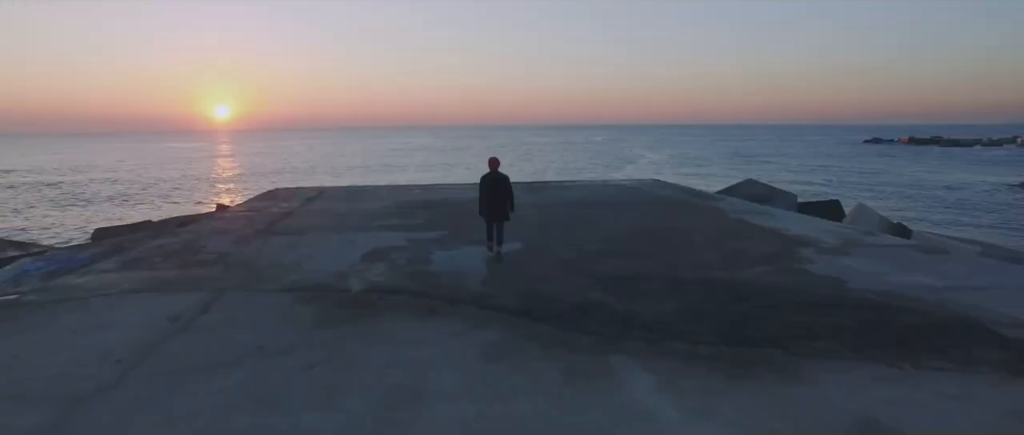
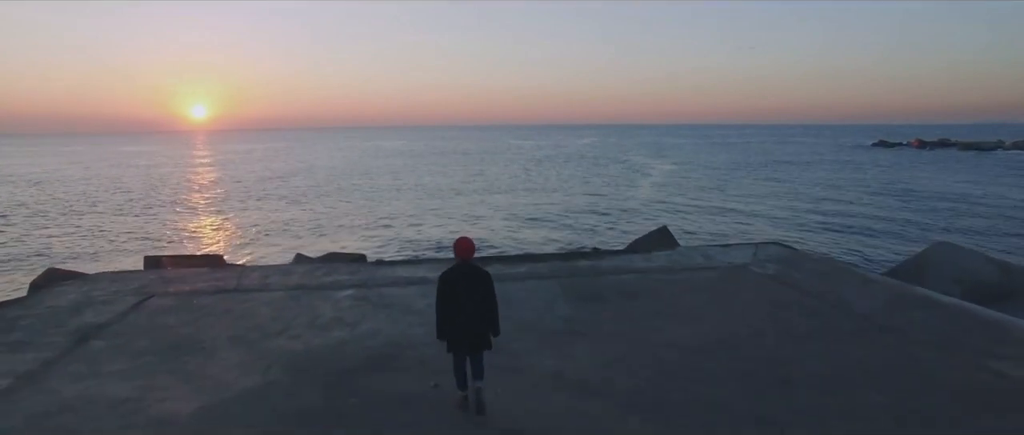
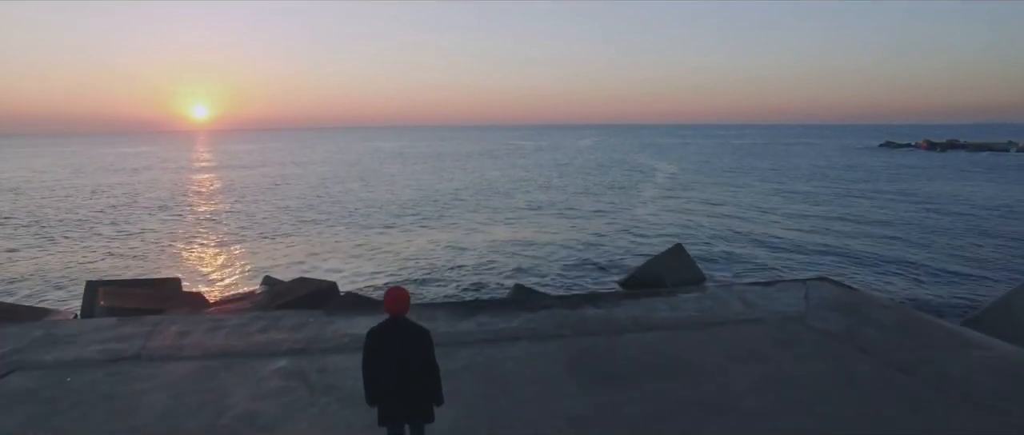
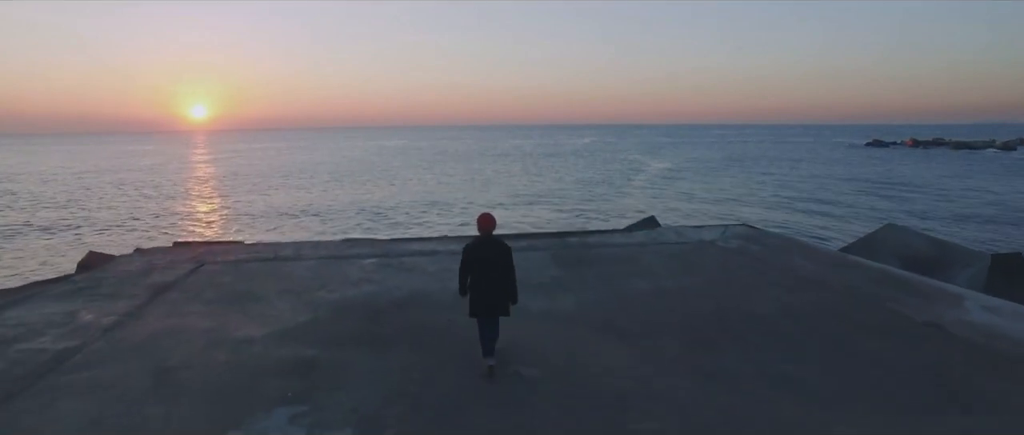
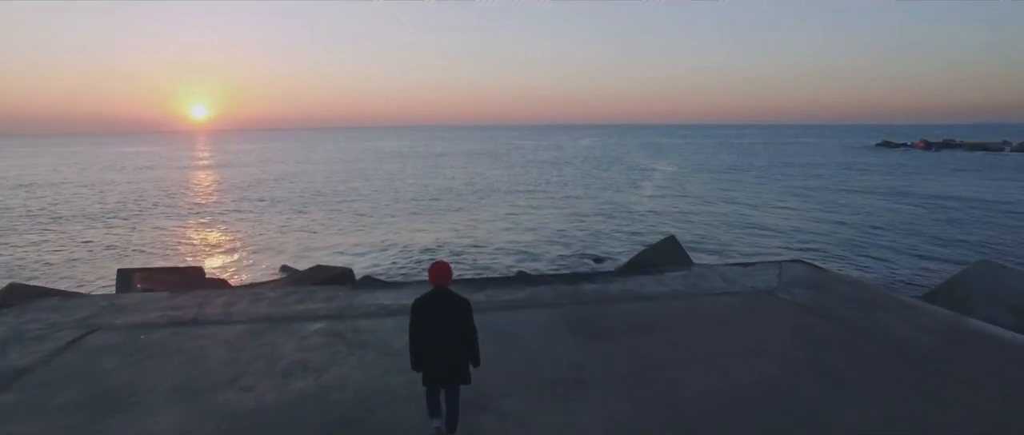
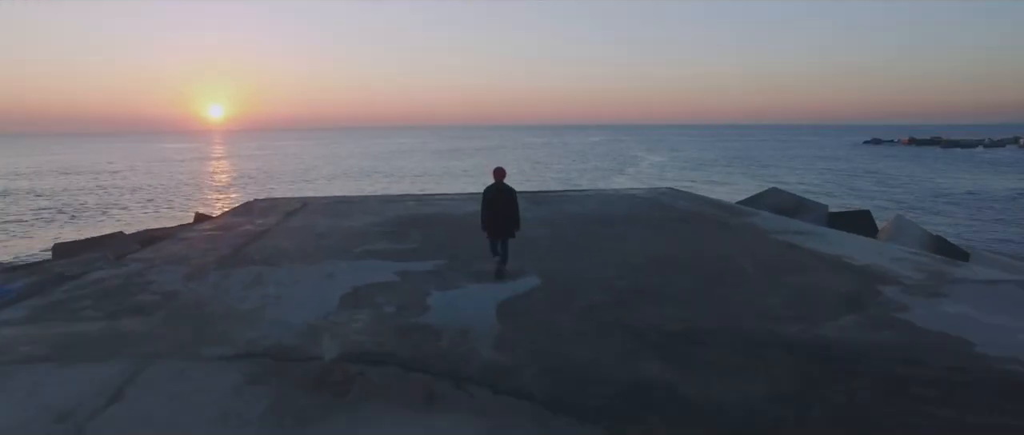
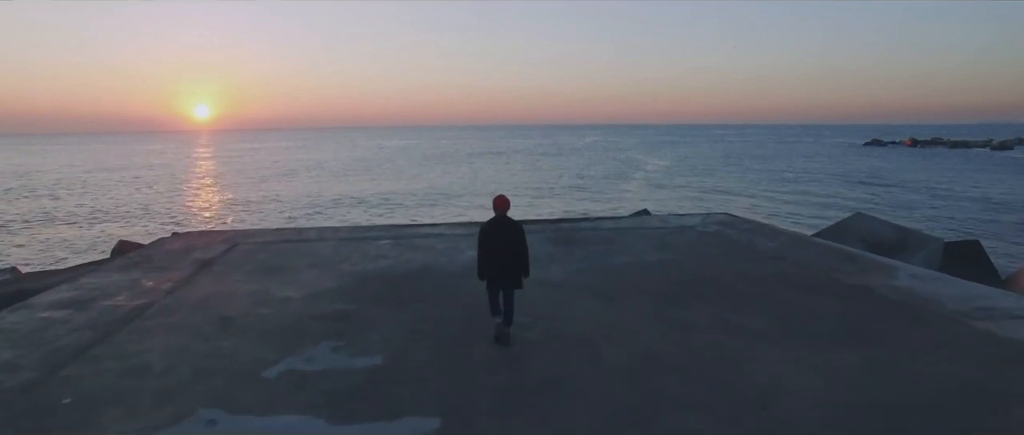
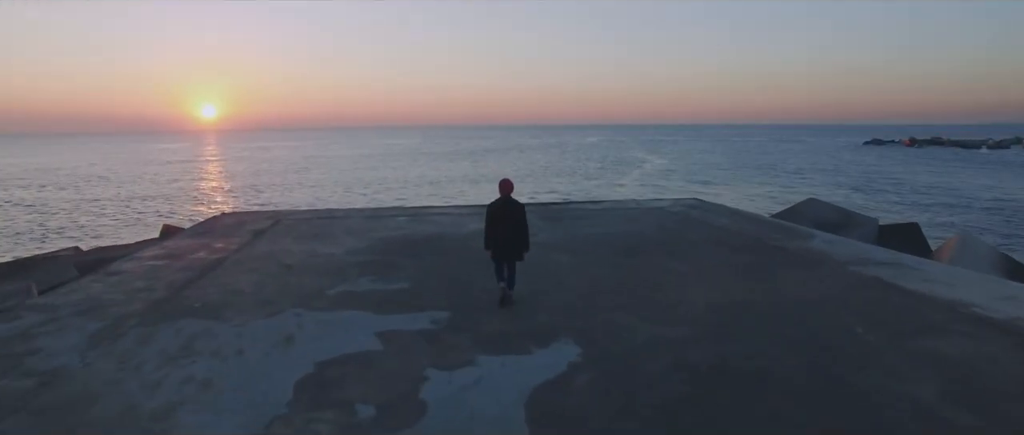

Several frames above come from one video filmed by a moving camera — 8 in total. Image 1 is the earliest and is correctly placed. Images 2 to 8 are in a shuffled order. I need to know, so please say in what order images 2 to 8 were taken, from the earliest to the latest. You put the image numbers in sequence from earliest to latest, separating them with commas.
6, 8, 7, 4, 2, 5, 3
